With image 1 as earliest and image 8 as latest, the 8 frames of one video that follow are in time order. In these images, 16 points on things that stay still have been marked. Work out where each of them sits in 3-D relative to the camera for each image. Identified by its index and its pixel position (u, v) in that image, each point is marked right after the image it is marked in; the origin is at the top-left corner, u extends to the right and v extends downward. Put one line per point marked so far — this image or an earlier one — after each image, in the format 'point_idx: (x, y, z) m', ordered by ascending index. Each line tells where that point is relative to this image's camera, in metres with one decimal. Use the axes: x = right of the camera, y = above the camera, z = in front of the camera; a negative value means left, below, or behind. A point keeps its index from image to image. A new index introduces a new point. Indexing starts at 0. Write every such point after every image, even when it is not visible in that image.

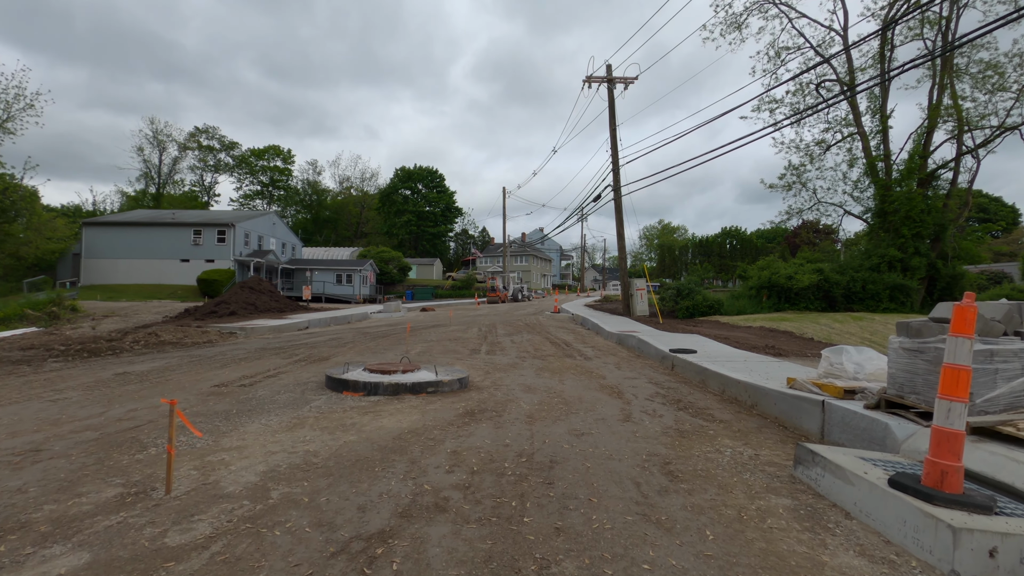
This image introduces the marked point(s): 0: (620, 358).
0: (+2.6, -1.8, +13.3) m
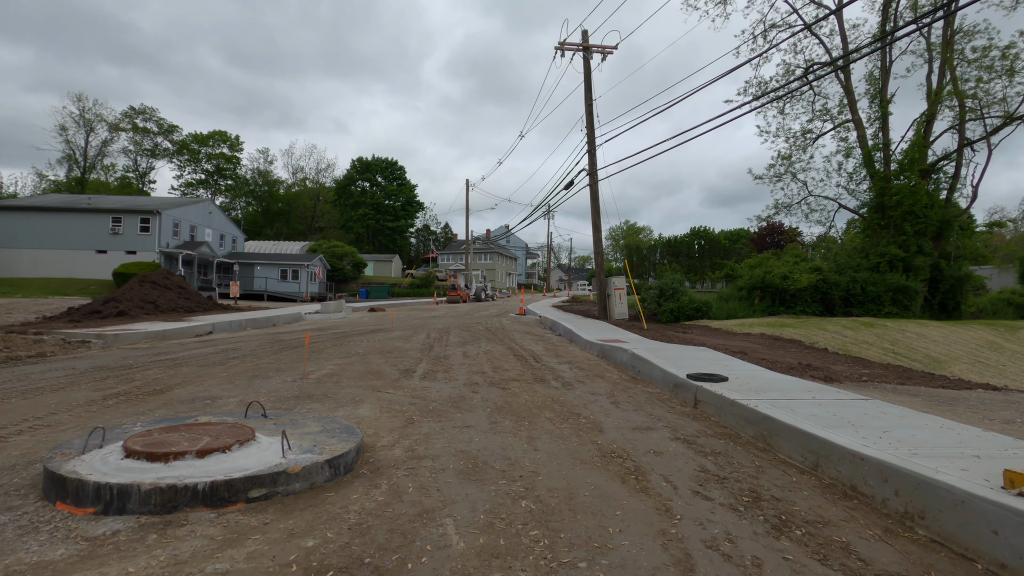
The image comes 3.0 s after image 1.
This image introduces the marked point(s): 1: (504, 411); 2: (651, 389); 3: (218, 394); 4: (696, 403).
0: (+1.7, -1.7, +9.4) m
1: (-0.1, -1.6, +7.1) m
2: (+2.4, -1.7, +9.1) m
3: (-4.1, -1.5, +7.4) m
4: (+2.7, -1.7, +7.8) m
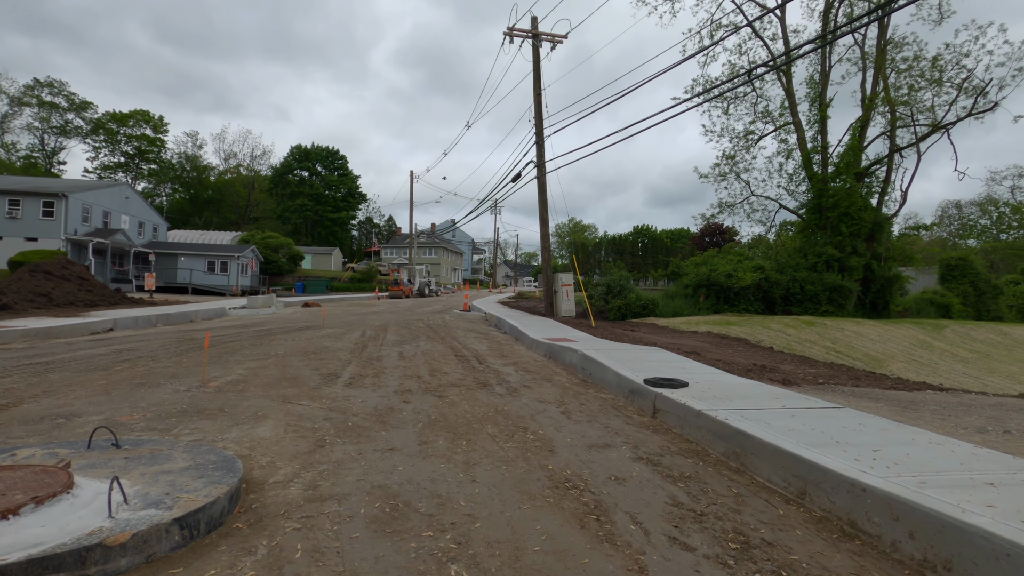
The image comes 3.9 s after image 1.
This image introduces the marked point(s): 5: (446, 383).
0: (+0.7, -1.7, +8.5) m
1: (-0.8, -1.6, +6.0) m
2: (+1.4, -1.7, +8.3) m
3: (-4.8, -1.4, +6.0) m
4: (+1.9, -1.6, +7.0) m
5: (-1.1, -1.6, +8.7) m
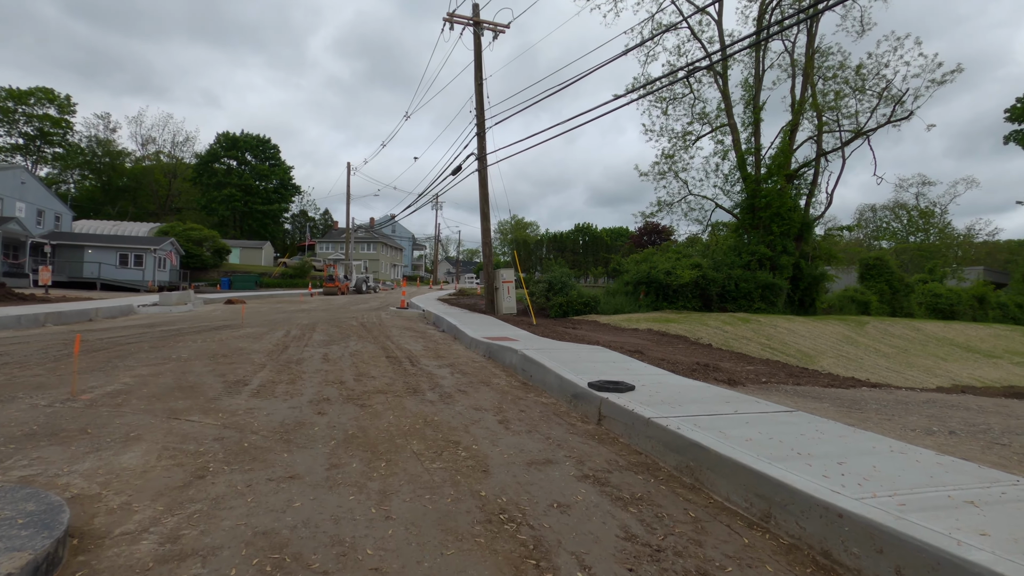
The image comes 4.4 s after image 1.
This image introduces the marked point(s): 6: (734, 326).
0: (-0.2, -1.6, +7.8) m
1: (-1.5, -1.5, +5.2) m
2: (+0.5, -1.6, +7.7) m
3: (-5.5, -1.3, +4.7) m
4: (+1.1, -1.6, +6.4) m
5: (-2.1, -1.5, +7.9) m
6: (+8.3, -1.4, +20.0) m
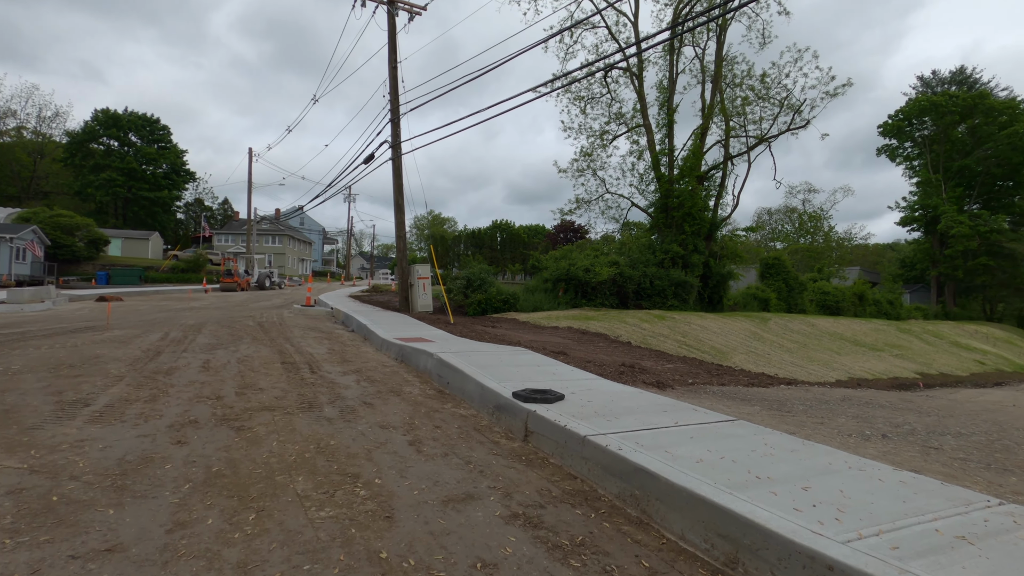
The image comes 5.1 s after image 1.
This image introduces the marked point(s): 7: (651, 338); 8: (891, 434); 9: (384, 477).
0: (-1.3, -1.6, +6.8) m
1: (-2.2, -1.5, +4.0) m
2: (-0.6, -1.6, +6.8) m
3: (-6.0, -1.3, +2.9) m
4: (+0.2, -1.6, +5.6) m
5: (-3.1, -1.4, +6.6) m
6: (+5.2, -1.3, +20.1) m
7: (+4.5, -1.7, +17.5) m
8: (+4.3, -1.7, +6.0) m
9: (-1.1, -1.6, +4.4) m
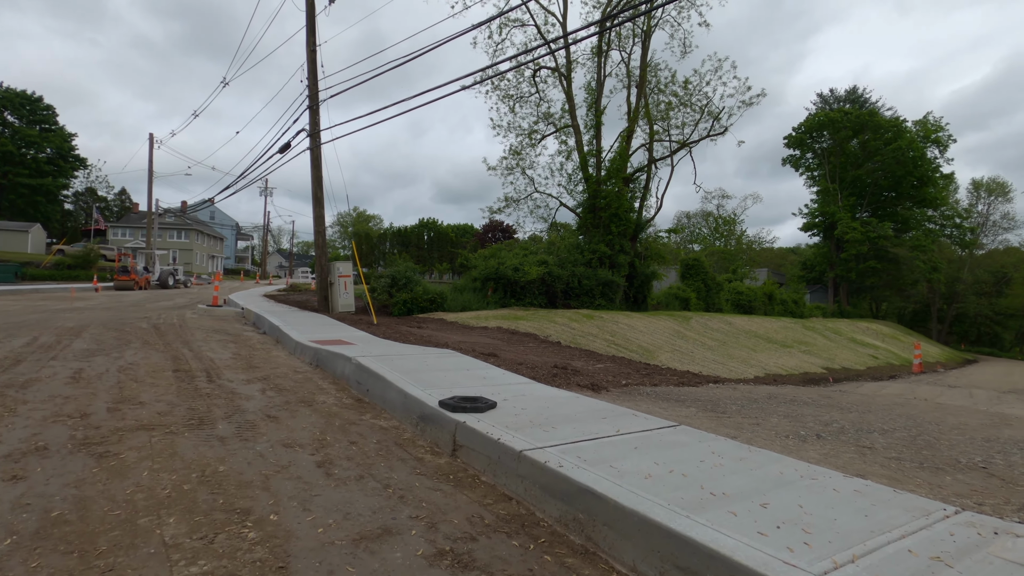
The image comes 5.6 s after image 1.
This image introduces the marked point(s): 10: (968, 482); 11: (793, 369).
0: (-2.2, -1.5, +6.0) m
1: (-2.6, -1.4, +3.1) m
2: (-1.5, -1.6, +6.1) m
3: (-6.3, -1.2, +1.5) m
4: (-0.5, -1.5, +5.0) m
5: (-3.9, -1.4, +5.5) m
6: (+2.6, -1.3, +20.1) m
7: (+2.2, -1.6, +17.4) m
8: (+3.5, -1.6, +6.0) m
9: (-1.6, -1.5, +3.7) m
10: (+3.8, -1.6, +4.5) m
11: (+10.0, -2.9, +19.0) m
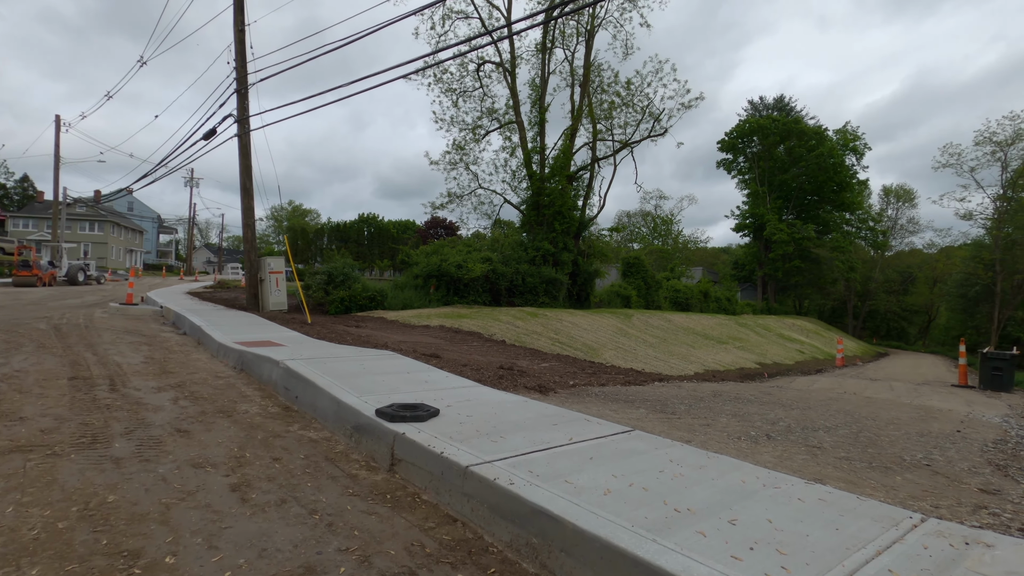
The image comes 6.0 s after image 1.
0: (-2.7, -1.5, +5.3) m
1: (-2.9, -1.4, +2.4) m
2: (-2.0, -1.5, +5.5) m
3: (-6.4, -1.2, +0.4) m
4: (-1.0, -1.5, +4.6) m
5: (-4.4, -1.4, +4.7) m
6: (+0.5, -1.2, +19.8) m
7: (+0.4, -1.6, +17.1) m
8: (+2.9, -1.6, +5.9) m
9: (-1.9, -1.5, +3.1) m
10: (+3.4, -1.6, +4.4) m
11: (+7.9, -2.8, +19.5) m
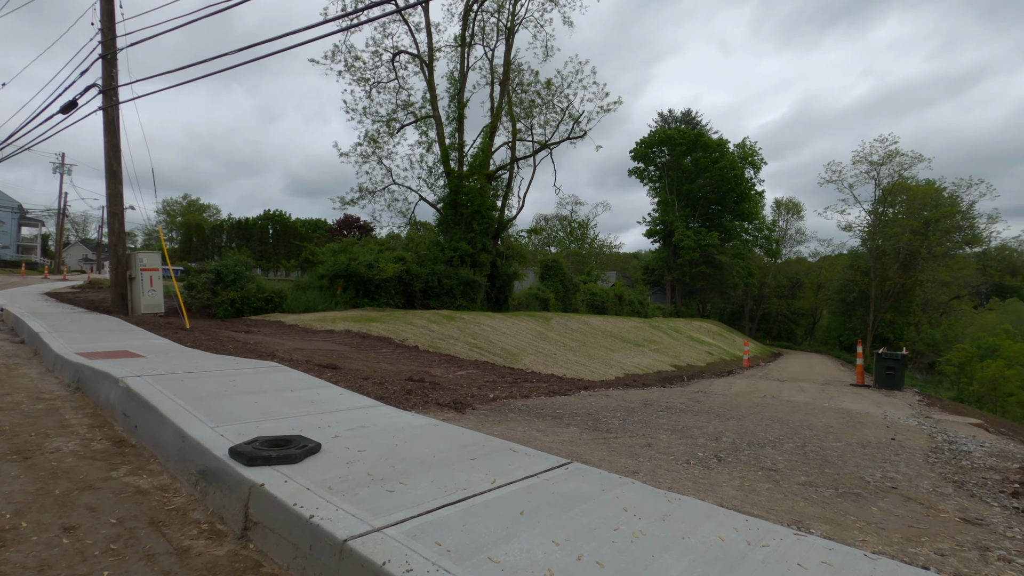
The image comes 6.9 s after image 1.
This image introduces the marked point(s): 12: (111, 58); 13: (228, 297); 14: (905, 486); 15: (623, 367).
0: (-3.4, -1.4, +3.7) m
1: (-3.1, -1.4, +0.8) m
2: (-2.8, -1.5, +4.0) m
3: (-6.3, -1.1, -1.7) m
4: (-1.6, -1.5, +3.2) m
5: (-5.0, -1.3, +2.8) m
6: (-2.5, -1.3, +18.6) m
7: (-2.1, -1.6, +15.9) m
8: (+2.0, -1.6, +5.2) m
9: (-2.3, -1.5, +1.6) m
10: (+2.7, -1.6, +3.8) m
11: (+4.9, -2.9, +19.4) m
12: (-12.1, +7.0, +16.1) m
13: (-9.5, -0.3, +17.9) m
14: (+3.4, -1.7, +4.6) m
15: (+3.9, -2.7, +18.4) m
